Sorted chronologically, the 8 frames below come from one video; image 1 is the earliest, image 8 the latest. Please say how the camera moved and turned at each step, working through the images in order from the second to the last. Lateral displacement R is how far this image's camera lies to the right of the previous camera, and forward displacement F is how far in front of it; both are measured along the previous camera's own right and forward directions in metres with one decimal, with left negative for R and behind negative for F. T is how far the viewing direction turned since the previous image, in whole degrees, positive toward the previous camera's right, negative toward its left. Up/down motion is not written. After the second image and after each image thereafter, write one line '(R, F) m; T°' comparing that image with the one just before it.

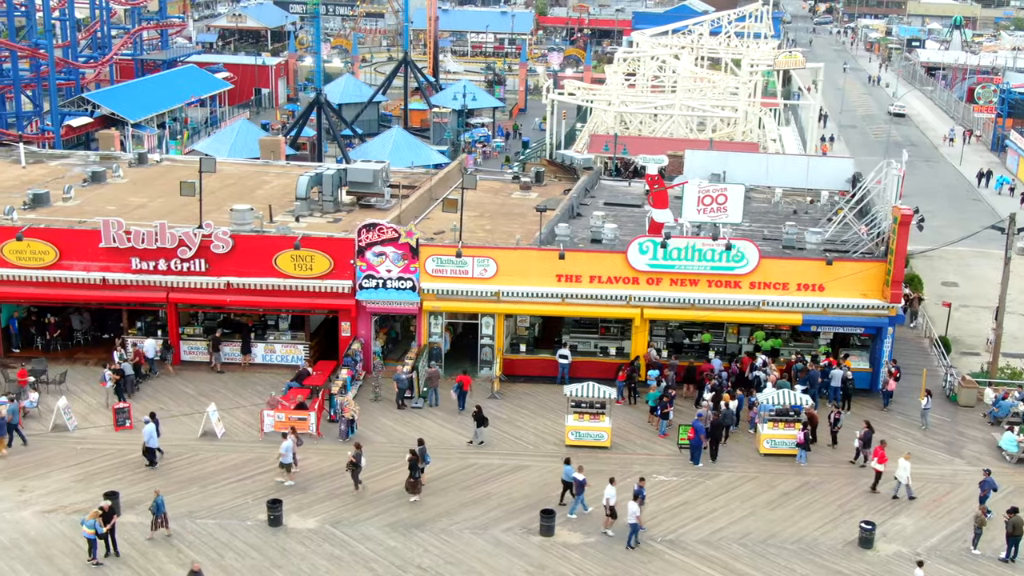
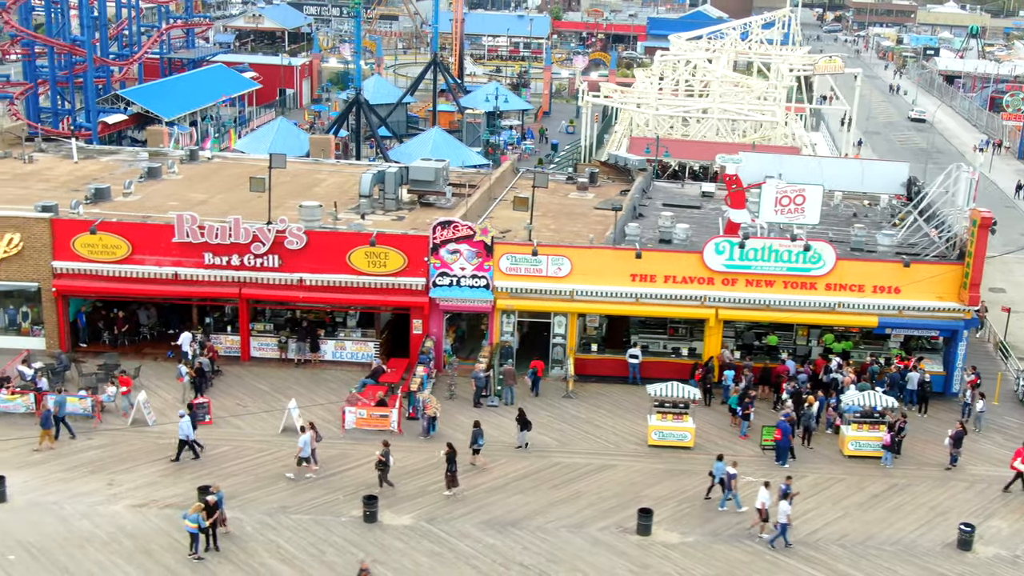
(-2.1, +0.1) m; 0°
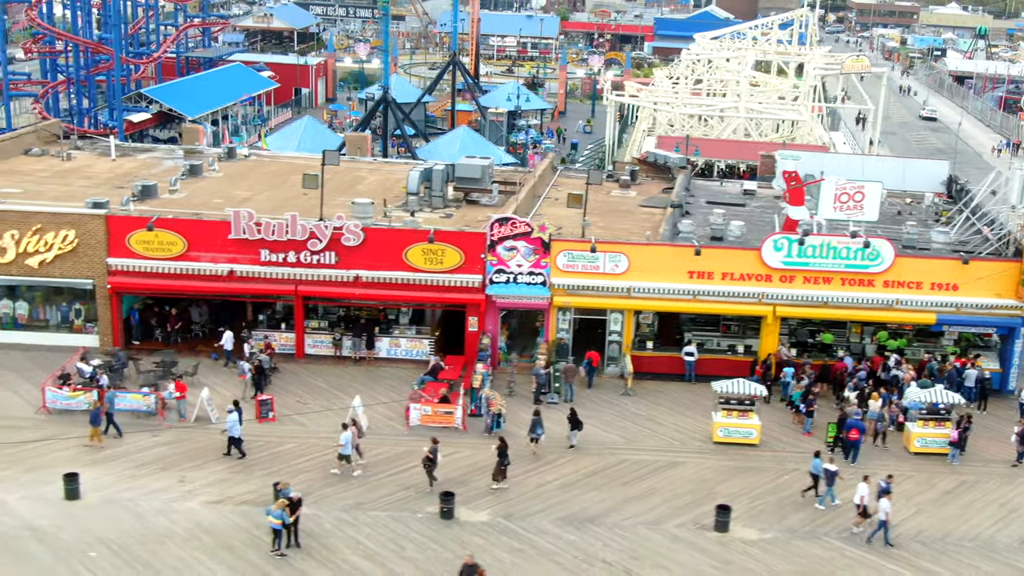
(-1.7, +0.1) m; 0°
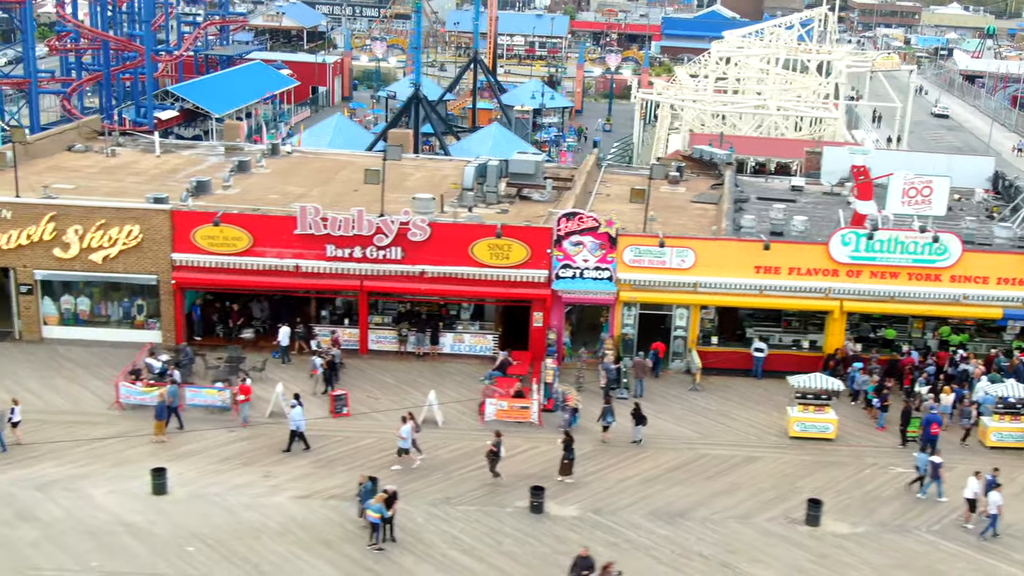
(-2.0, +0.1) m; 0°
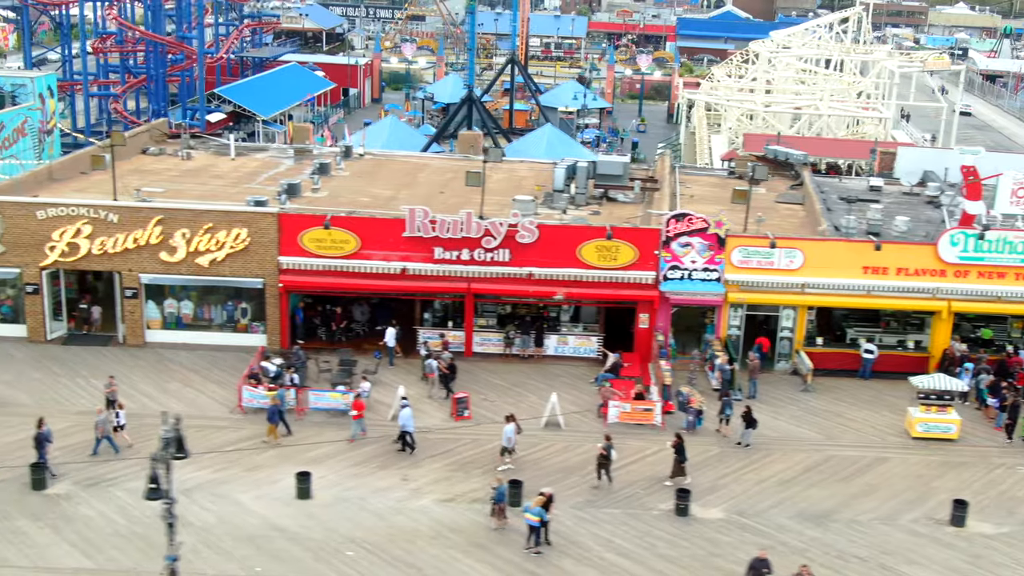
(-3.1, +0.1) m; 0°
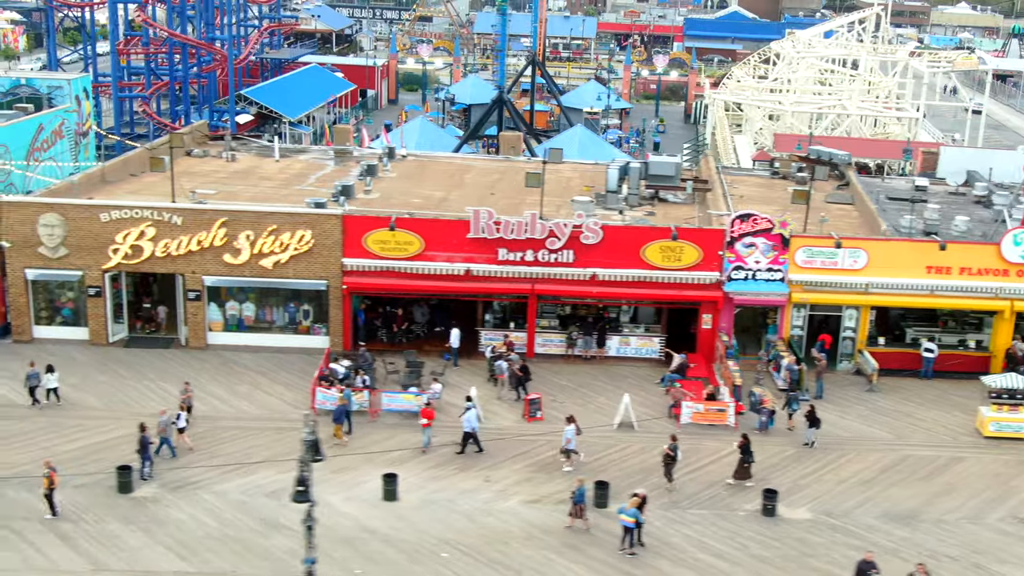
(-1.9, 0.0) m; 0°
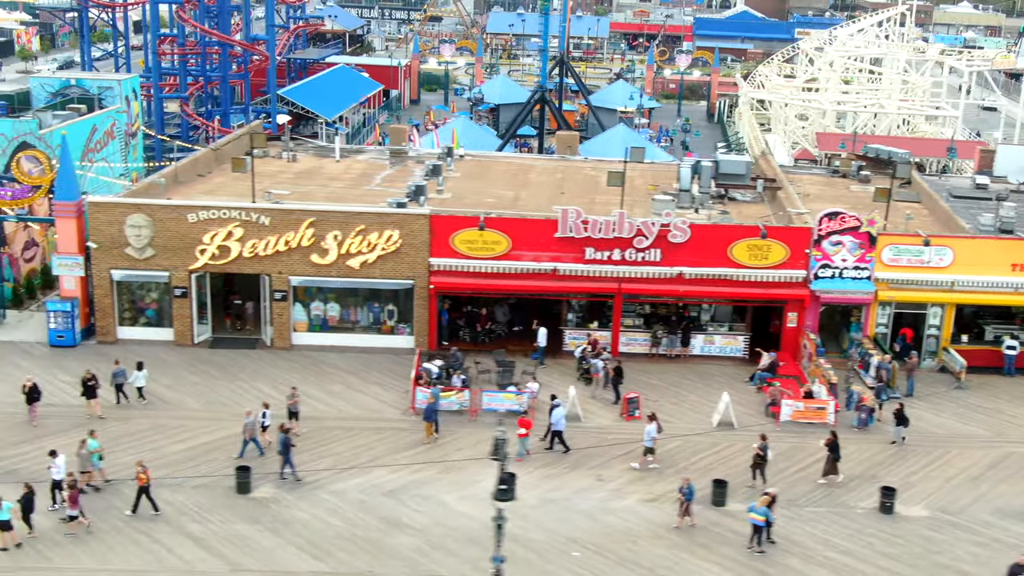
(-2.6, 0.0) m; 0°
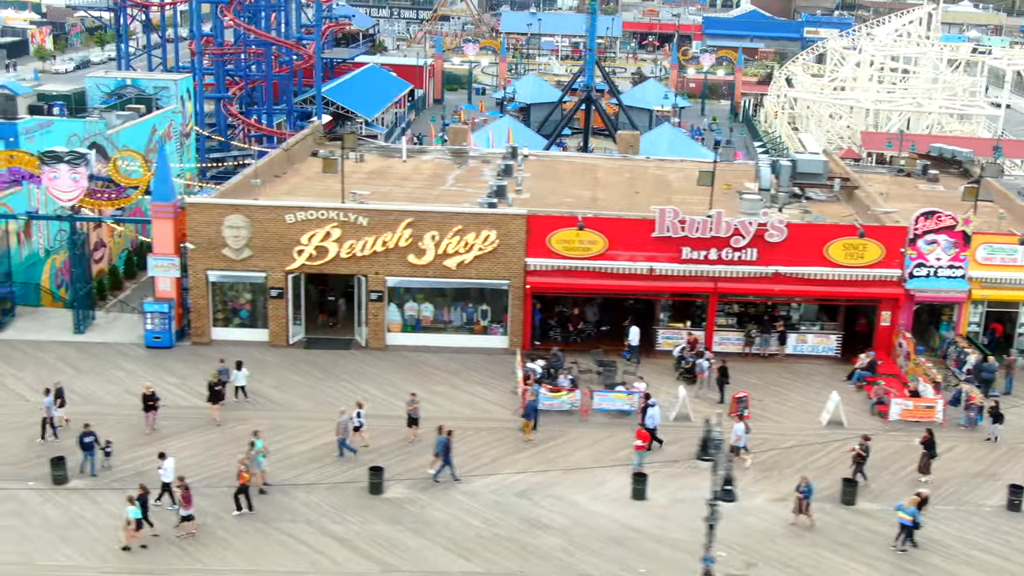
(-2.9, 0.0) m; +1°
